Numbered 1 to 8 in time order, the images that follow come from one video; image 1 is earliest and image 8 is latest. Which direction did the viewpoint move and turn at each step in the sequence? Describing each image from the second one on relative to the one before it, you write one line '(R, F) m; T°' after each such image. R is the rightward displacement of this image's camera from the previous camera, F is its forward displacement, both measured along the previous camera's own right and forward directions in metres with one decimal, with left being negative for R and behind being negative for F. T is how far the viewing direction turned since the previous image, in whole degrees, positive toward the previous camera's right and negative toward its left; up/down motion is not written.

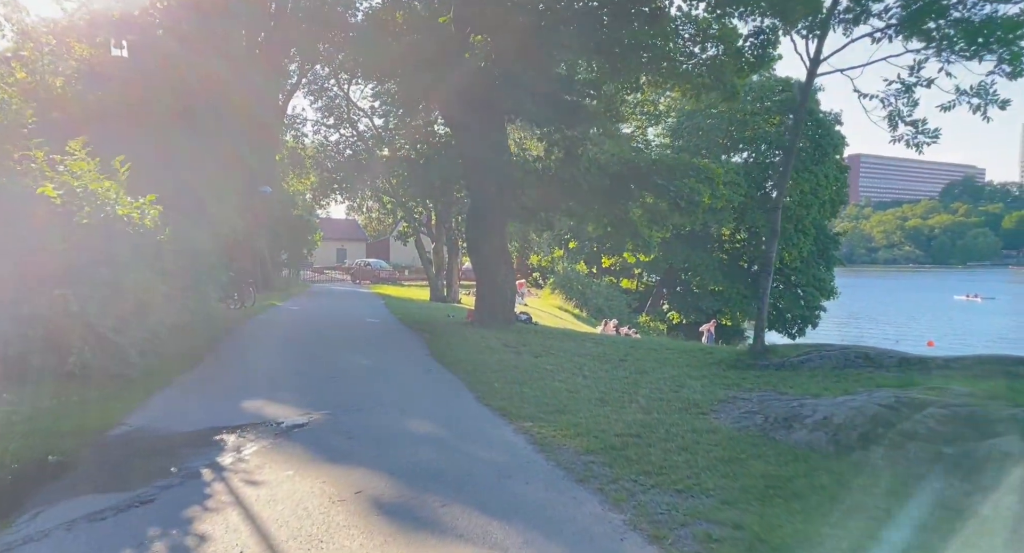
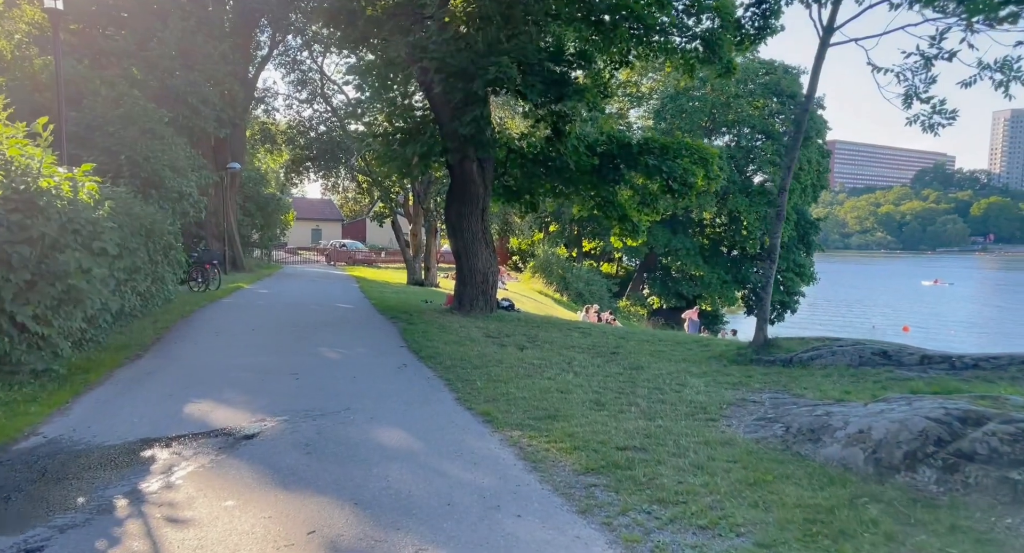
(-0.1, +0.9) m; +2°
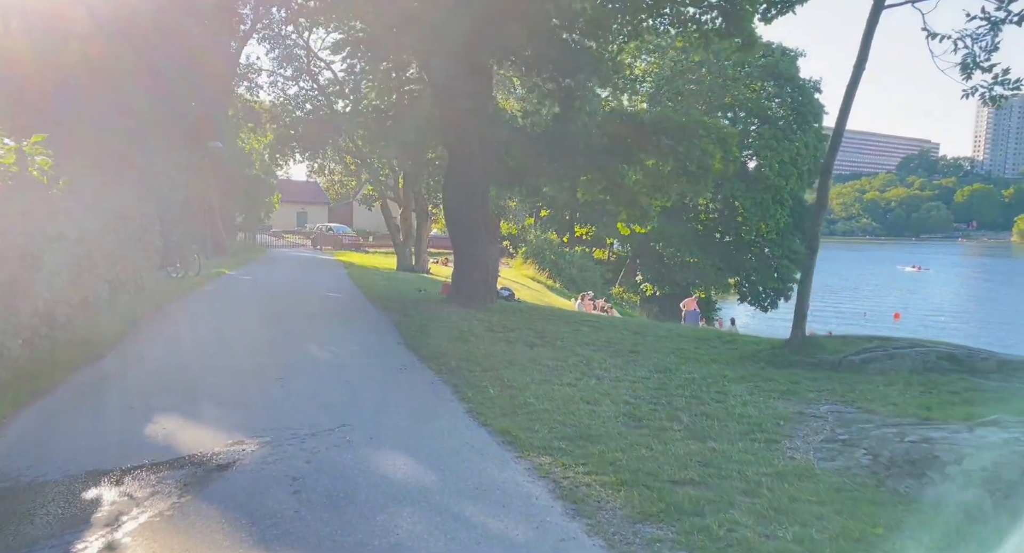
(-0.3, +1.0) m; +1°
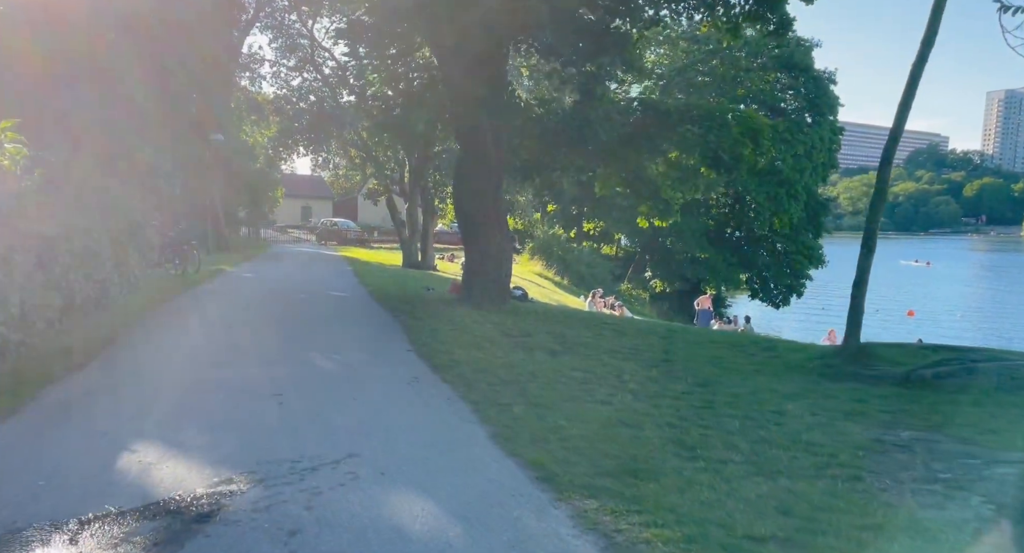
(-0.2, +0.8) m; 0°
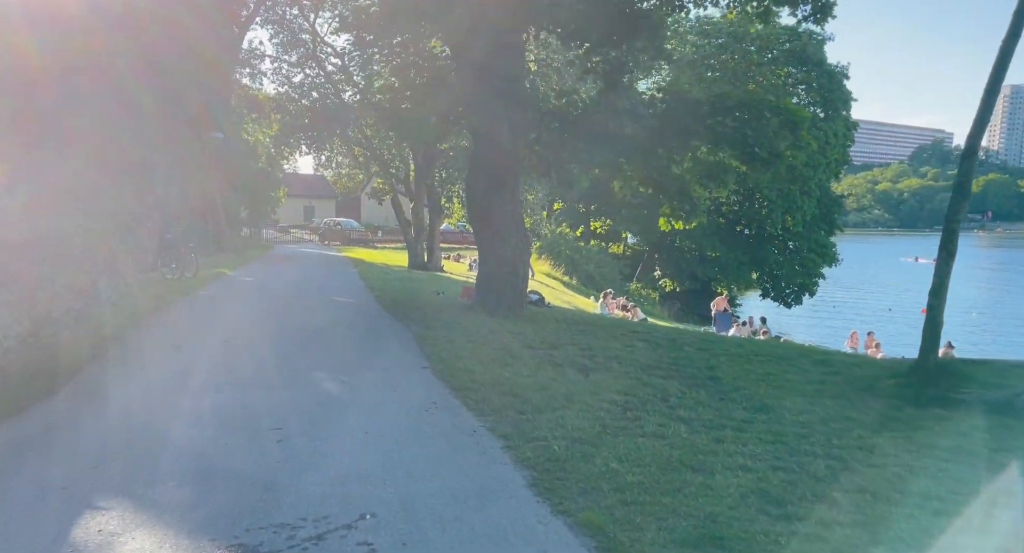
(-0.2, +0.9) m; 0°
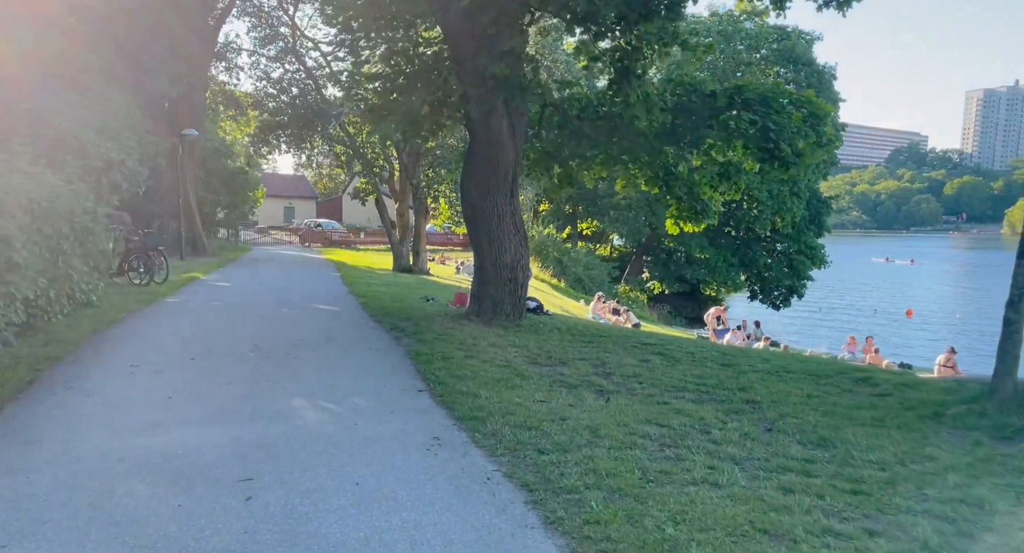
(-0.3, +1.0) m; +1°
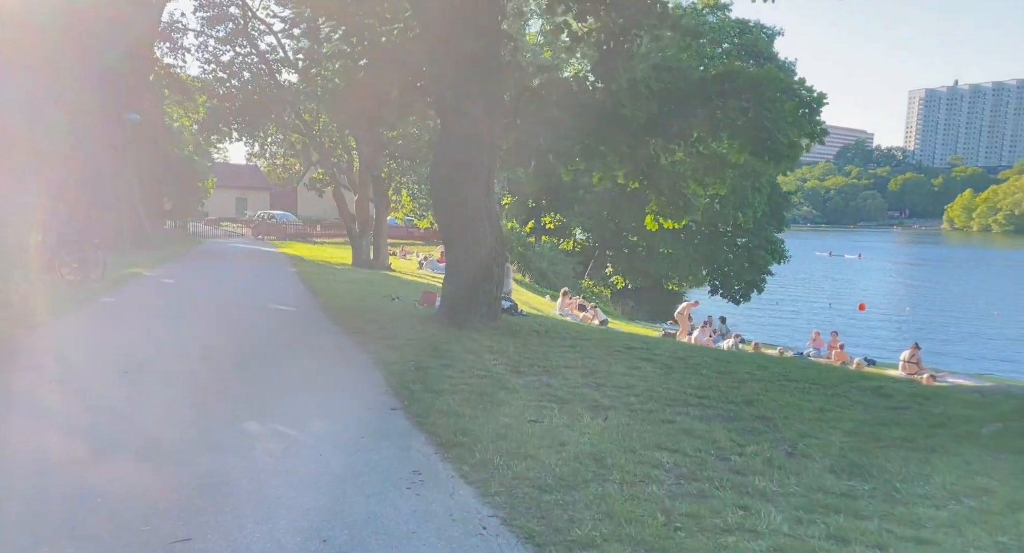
(-0.2, +0.8) m; +3°
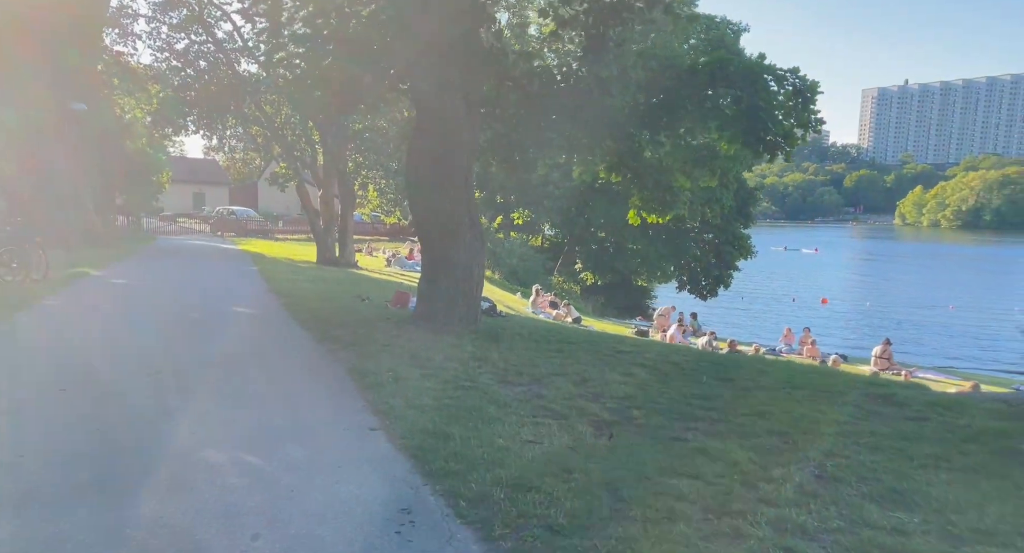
(-0.2, +0.6) m; +3°
